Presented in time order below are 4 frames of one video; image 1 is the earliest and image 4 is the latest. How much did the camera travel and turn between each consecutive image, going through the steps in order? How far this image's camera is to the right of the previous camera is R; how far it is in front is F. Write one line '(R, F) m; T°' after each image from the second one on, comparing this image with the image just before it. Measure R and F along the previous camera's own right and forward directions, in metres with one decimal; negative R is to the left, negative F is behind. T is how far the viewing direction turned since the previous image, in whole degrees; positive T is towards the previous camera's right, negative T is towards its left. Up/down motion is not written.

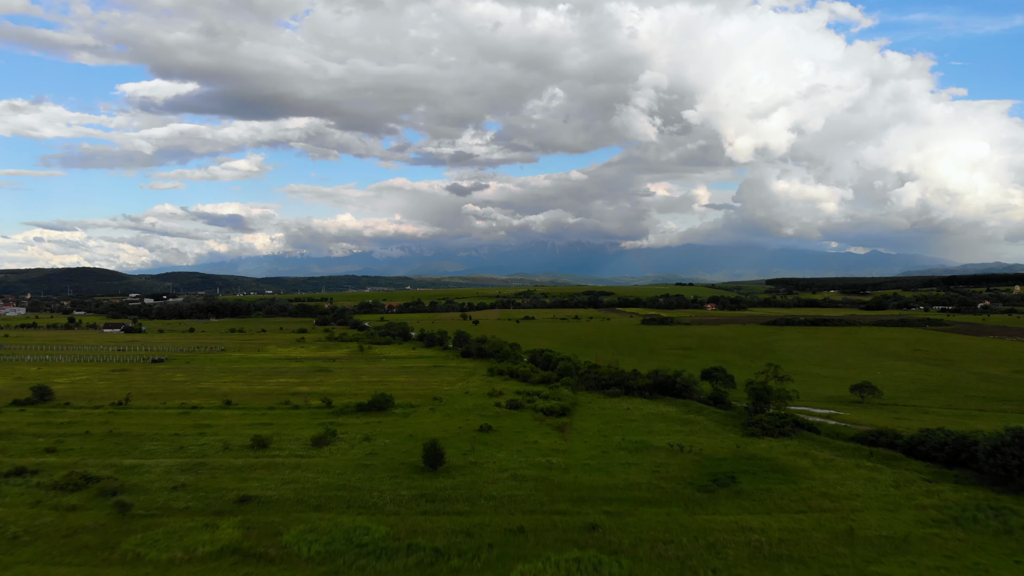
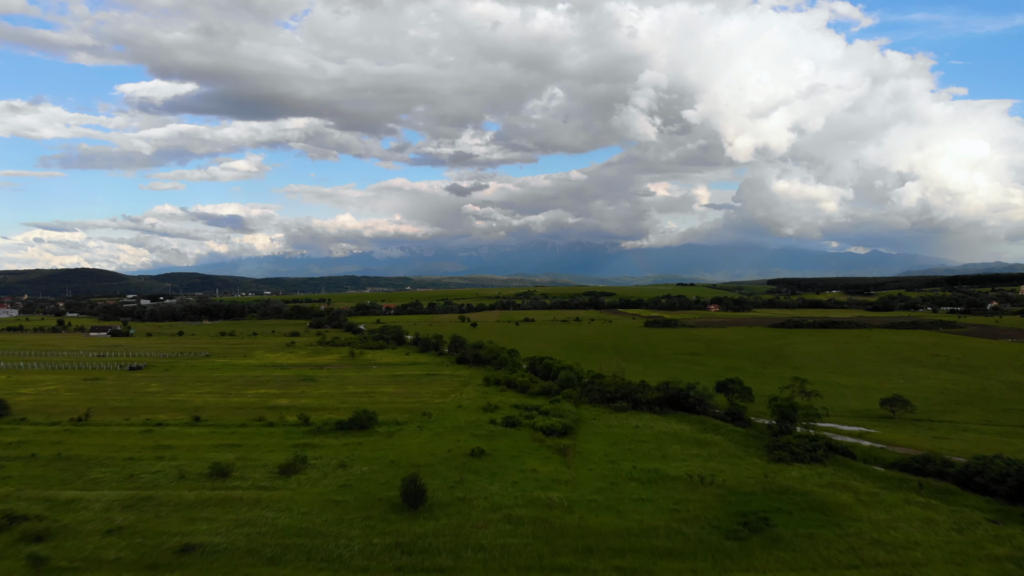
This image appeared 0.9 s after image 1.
(+0.3, +3.6) m; 0°
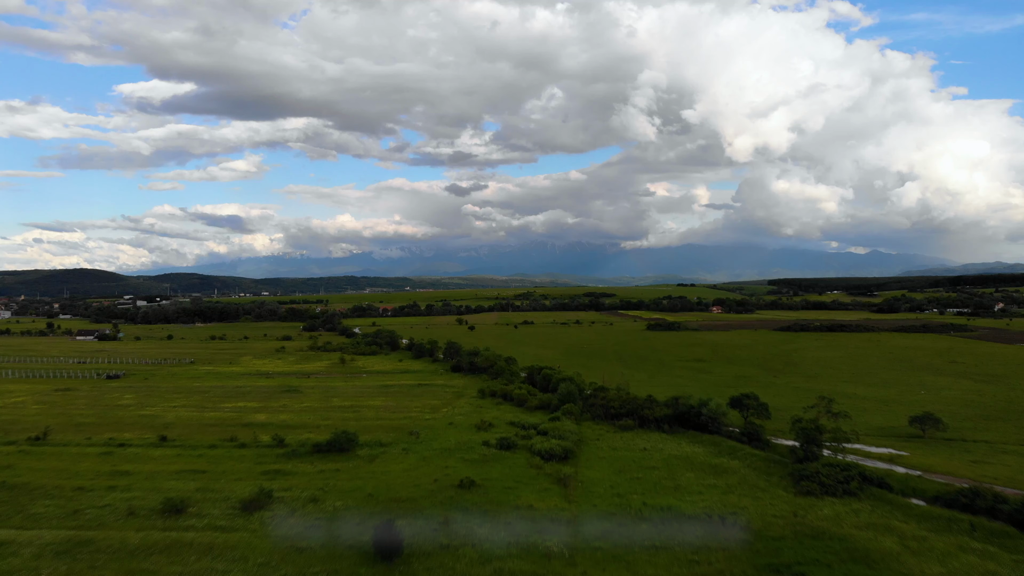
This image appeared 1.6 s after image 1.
(+0.3, +3.1) m; 0°
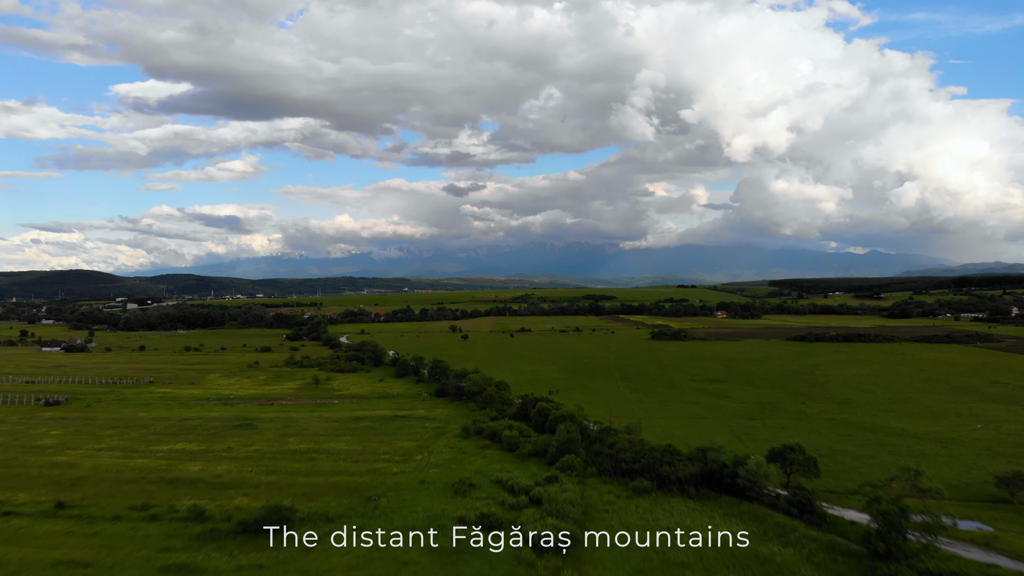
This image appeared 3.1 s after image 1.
(+0.7, +6.9) m; 0°
